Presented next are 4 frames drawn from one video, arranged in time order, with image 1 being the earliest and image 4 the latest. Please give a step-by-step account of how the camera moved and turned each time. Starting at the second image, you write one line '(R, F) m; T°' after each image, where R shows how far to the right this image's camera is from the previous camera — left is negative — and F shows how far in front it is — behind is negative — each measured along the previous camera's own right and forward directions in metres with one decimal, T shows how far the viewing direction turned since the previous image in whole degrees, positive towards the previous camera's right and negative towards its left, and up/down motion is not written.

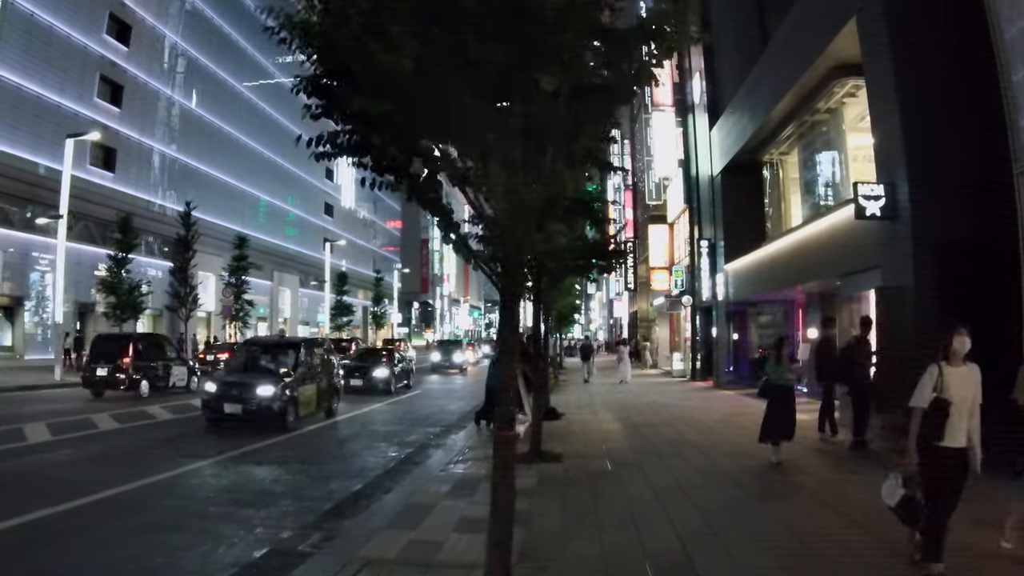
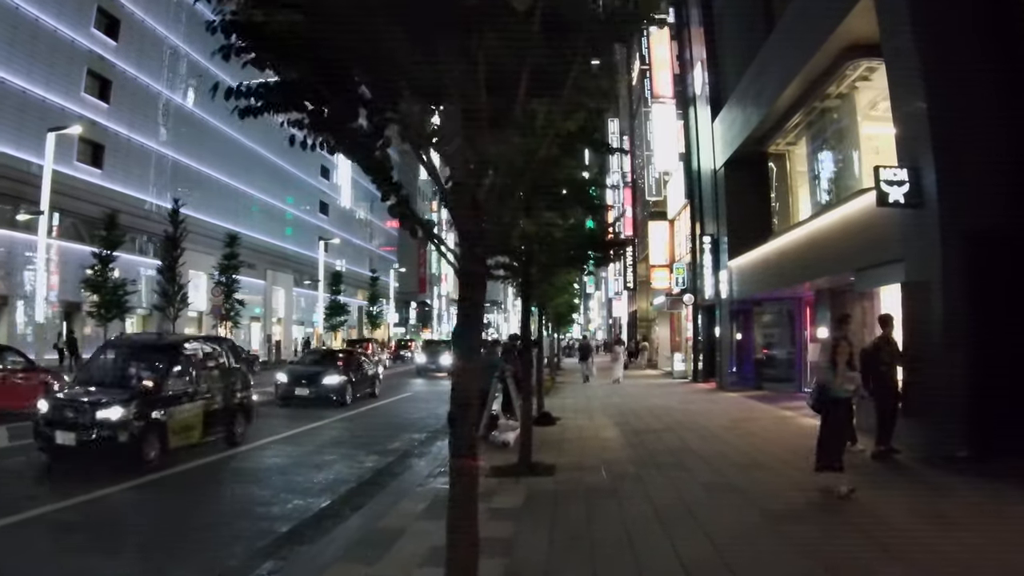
(+0.2, +1.0) m; 0°
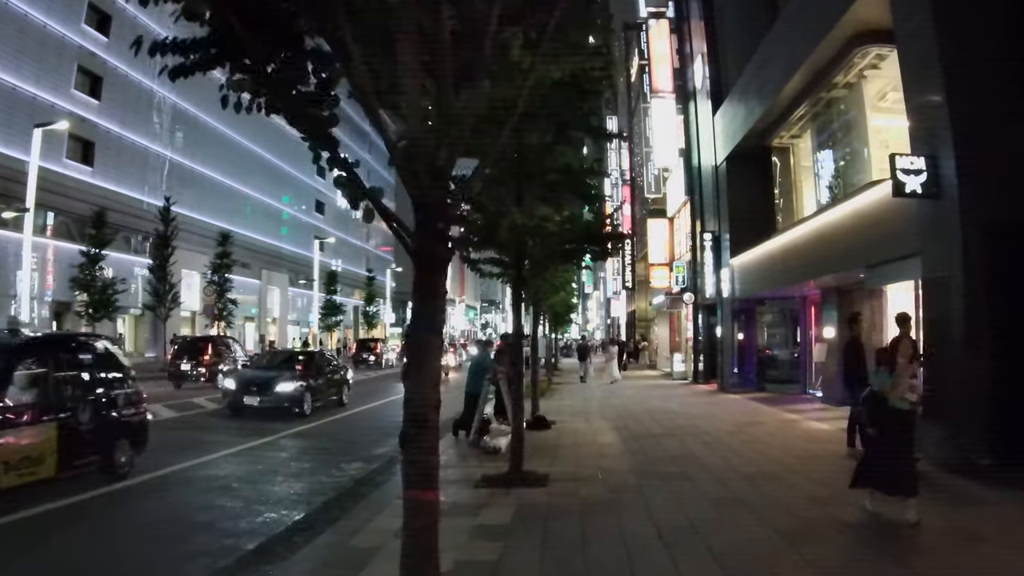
(+0.1, +0.7) m; 0°
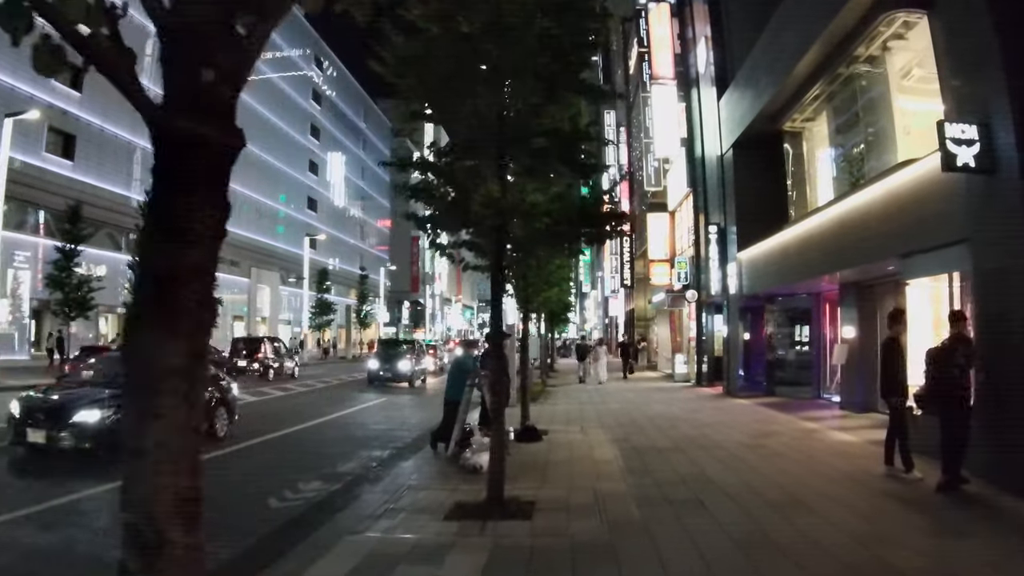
(+0.2, +1.5) m; 0°
